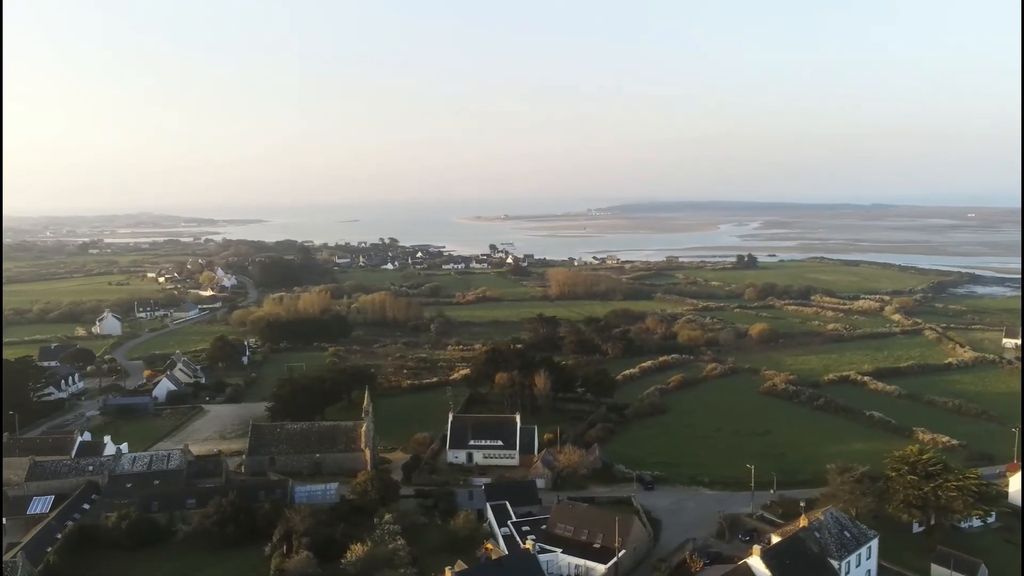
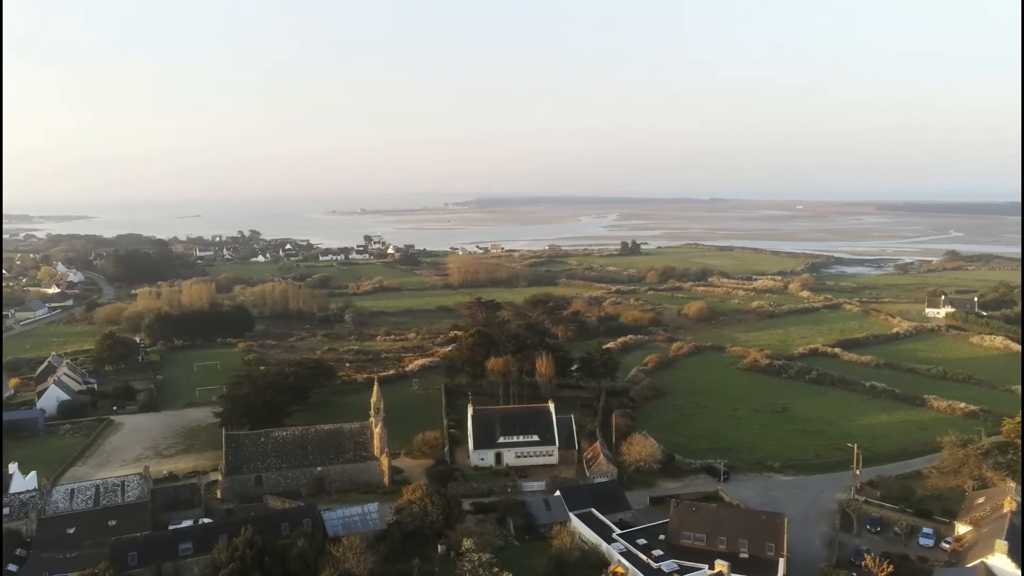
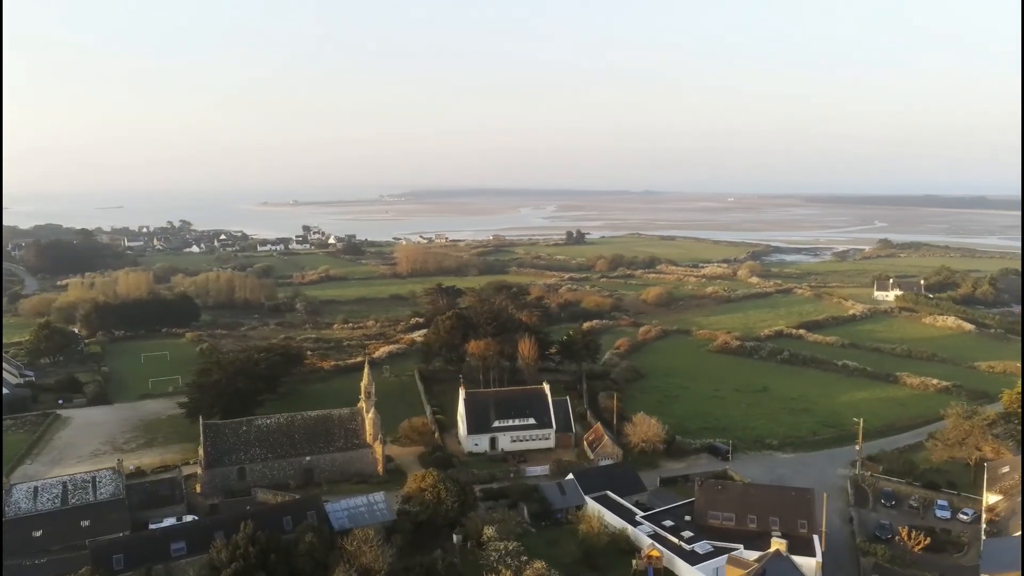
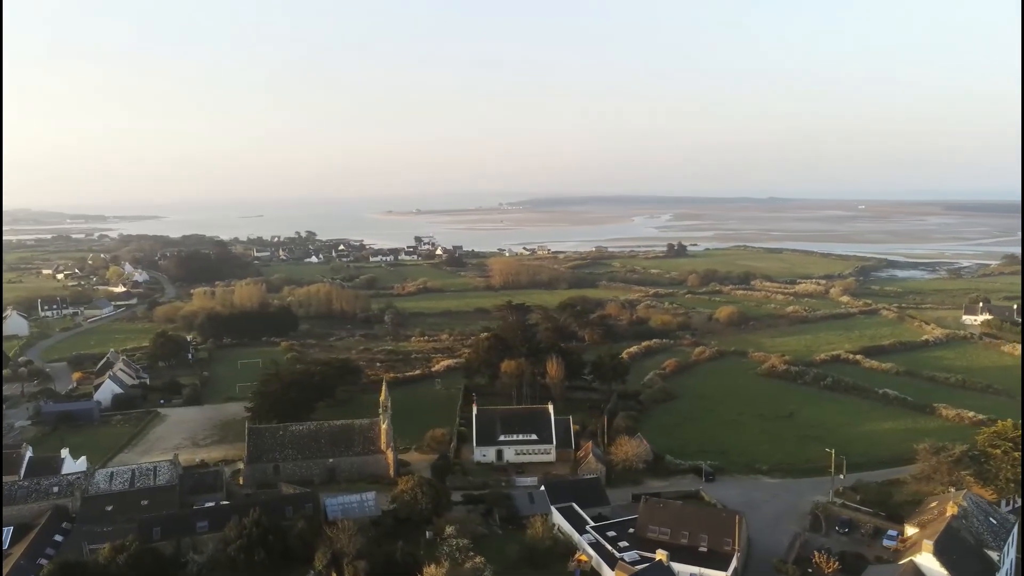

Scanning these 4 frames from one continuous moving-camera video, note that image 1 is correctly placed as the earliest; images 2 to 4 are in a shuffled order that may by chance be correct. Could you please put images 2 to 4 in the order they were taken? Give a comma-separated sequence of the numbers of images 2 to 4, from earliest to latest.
4, 2, 3
